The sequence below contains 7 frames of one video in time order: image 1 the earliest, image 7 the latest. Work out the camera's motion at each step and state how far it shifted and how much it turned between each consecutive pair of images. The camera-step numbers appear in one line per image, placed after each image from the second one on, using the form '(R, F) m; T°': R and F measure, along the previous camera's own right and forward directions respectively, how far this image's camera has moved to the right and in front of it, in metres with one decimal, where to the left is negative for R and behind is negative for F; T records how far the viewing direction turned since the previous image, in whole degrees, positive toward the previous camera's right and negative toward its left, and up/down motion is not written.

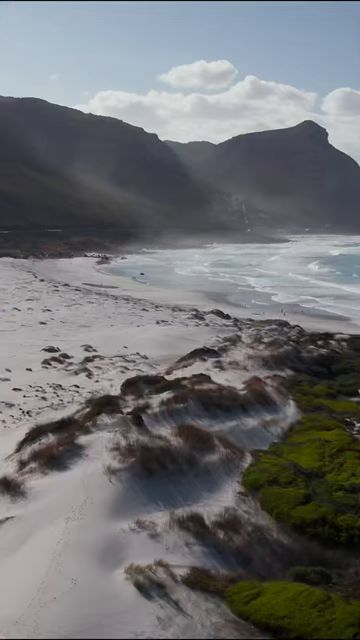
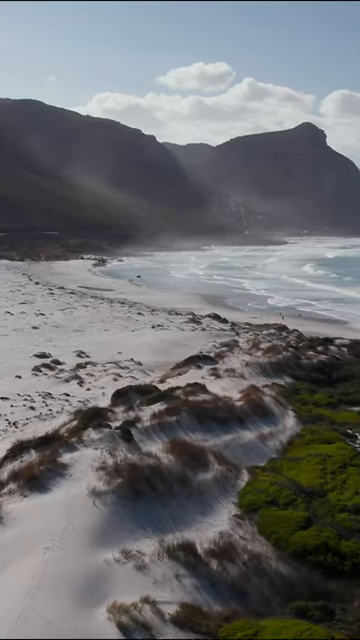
(+0.1, +0.8) m; 0°
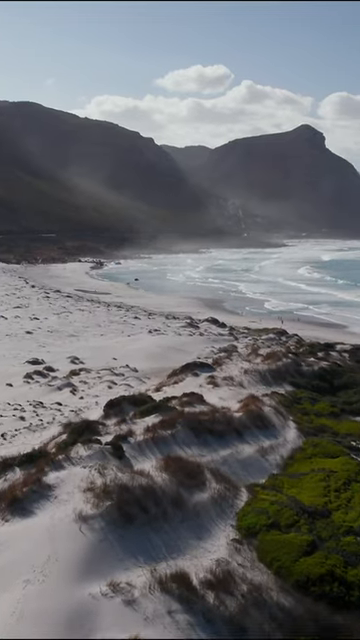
(0.0, +0.7) m; 0°
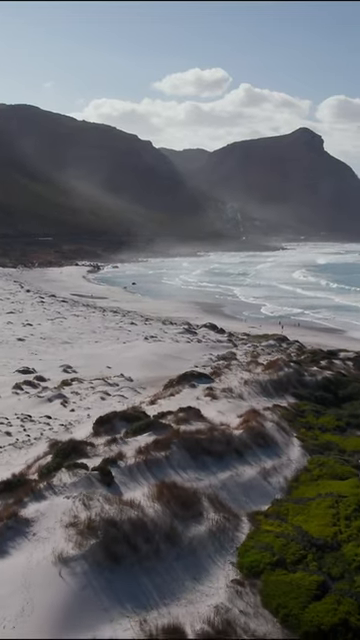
(0.0, +1.0) m; 0°
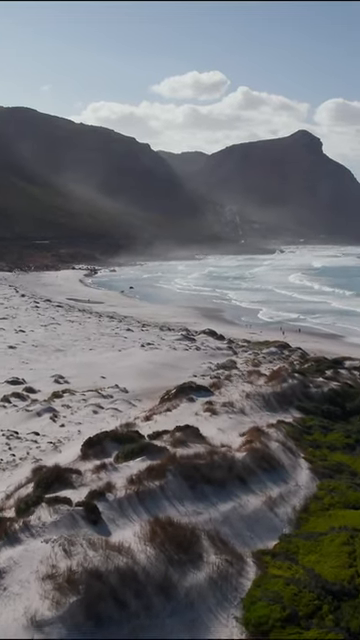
(0.0, +1.2) m; 0°
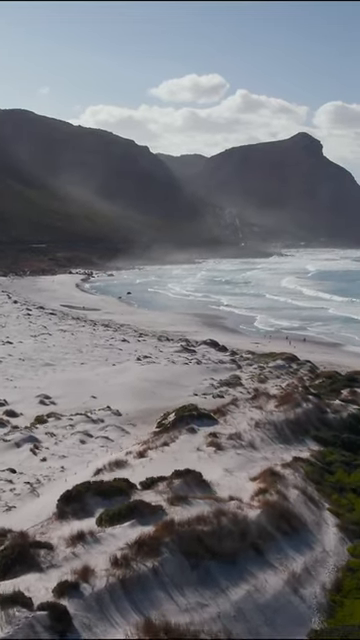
(0.0, +2.4) m; 0°
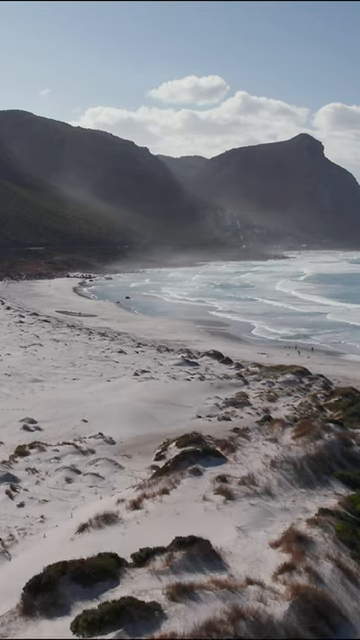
(0.0, +2.4) m; 0°
